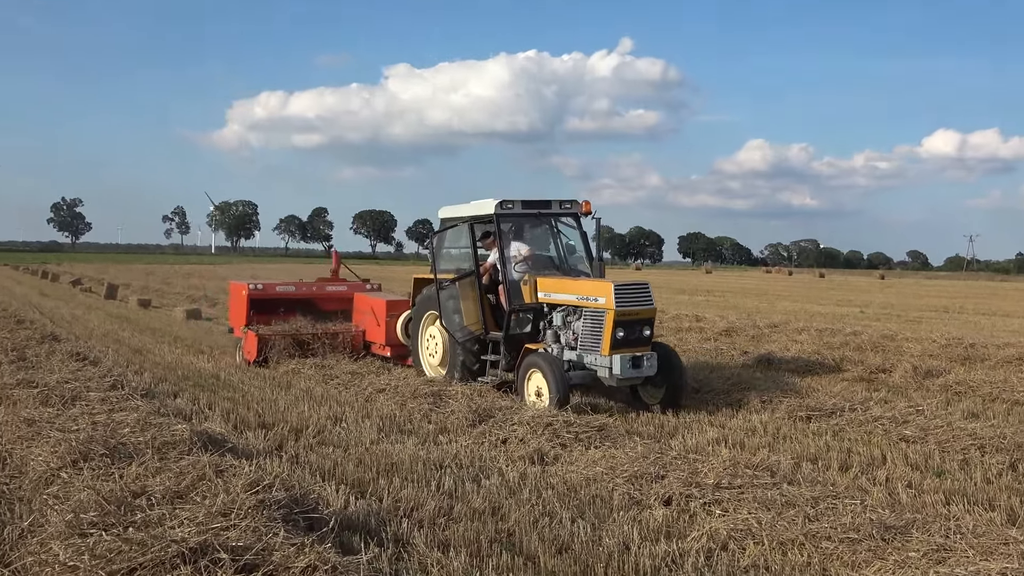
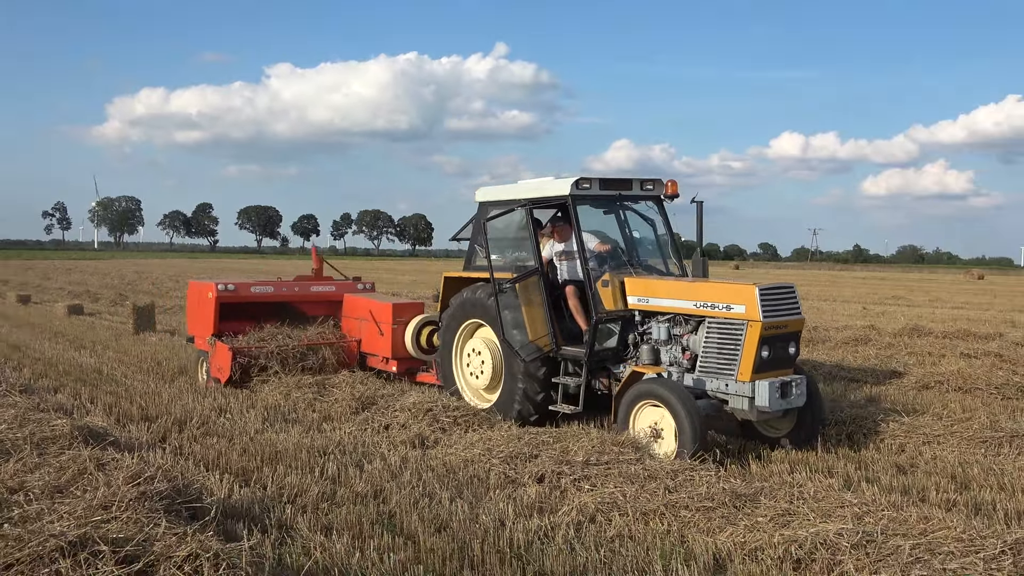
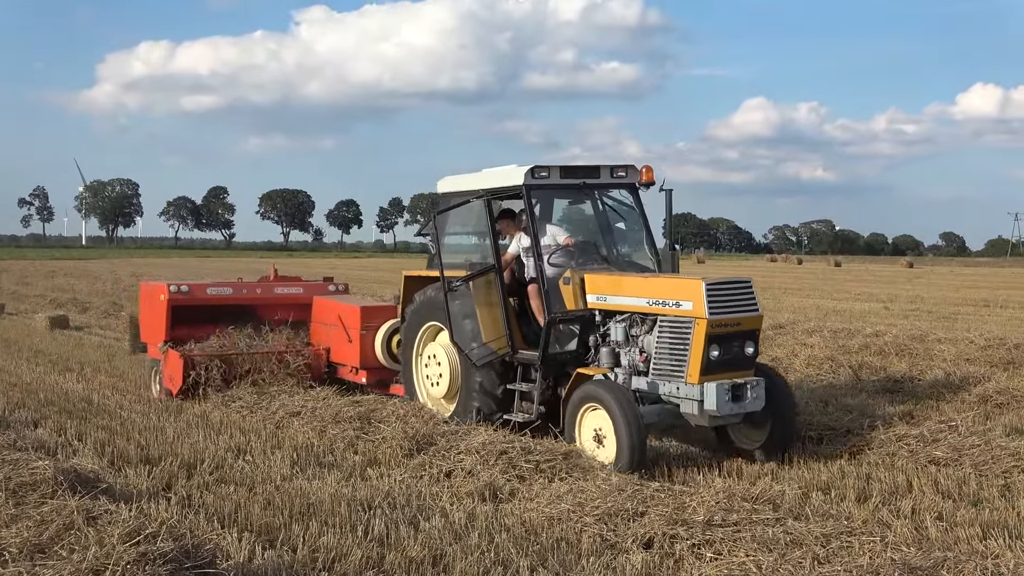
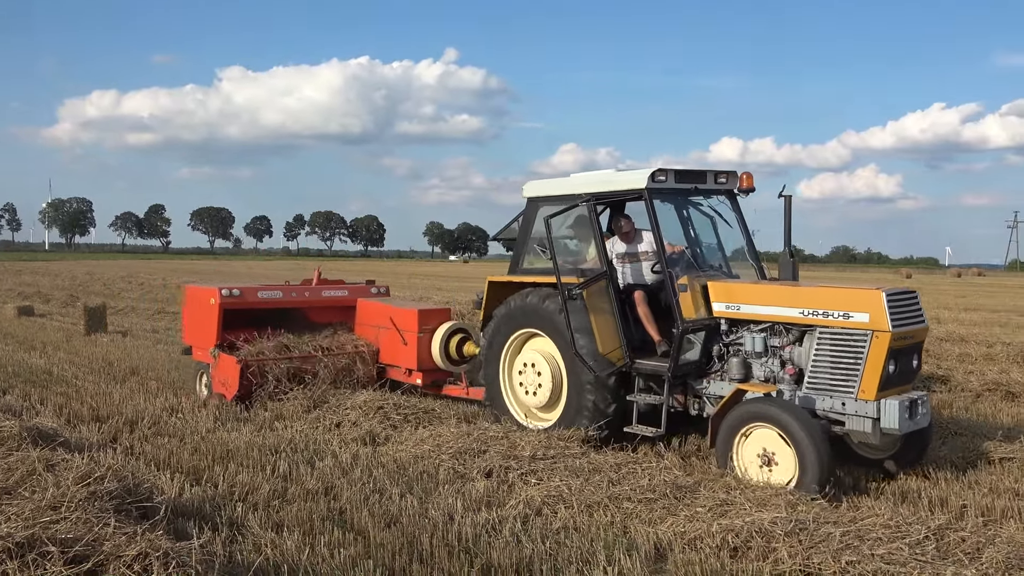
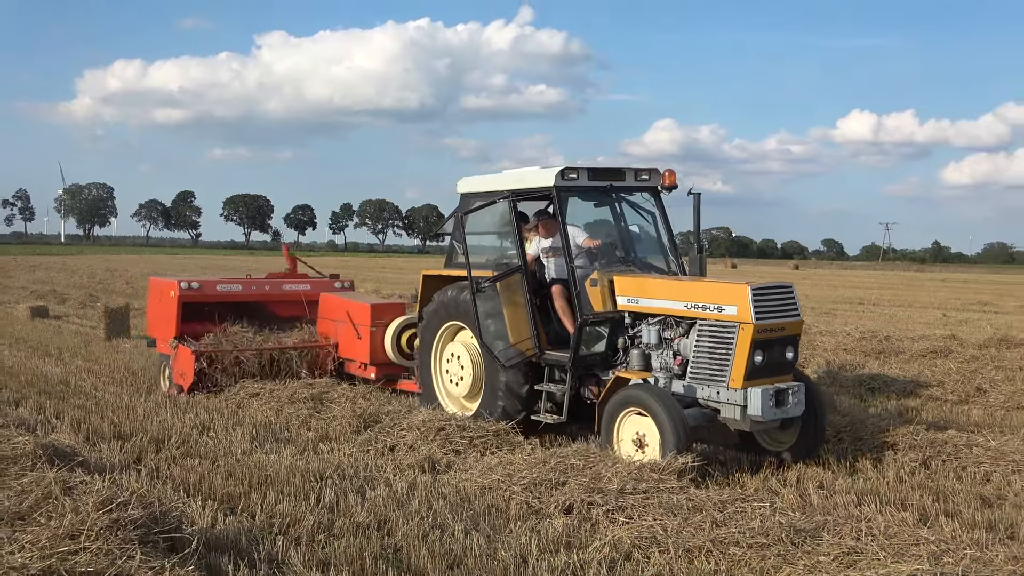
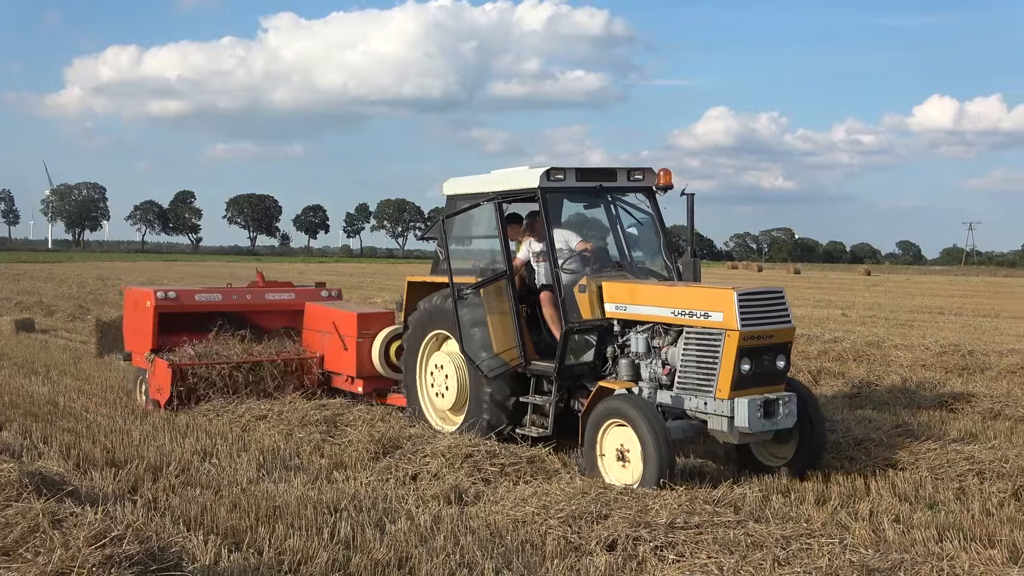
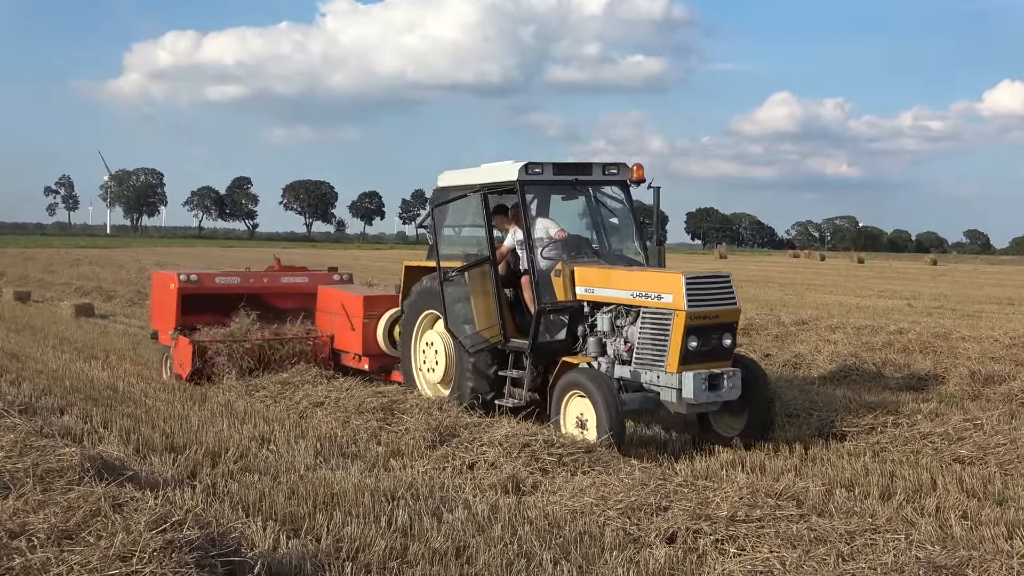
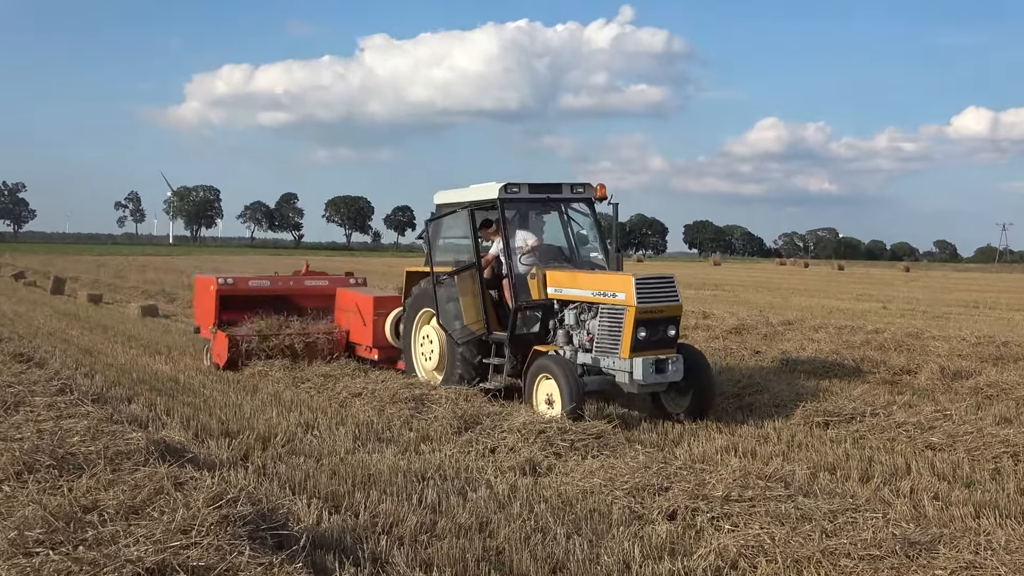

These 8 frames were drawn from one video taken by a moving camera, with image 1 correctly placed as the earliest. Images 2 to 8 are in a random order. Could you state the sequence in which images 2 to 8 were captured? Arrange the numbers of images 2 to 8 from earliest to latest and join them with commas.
8, 7, 3, 6, 5, 2, 4
